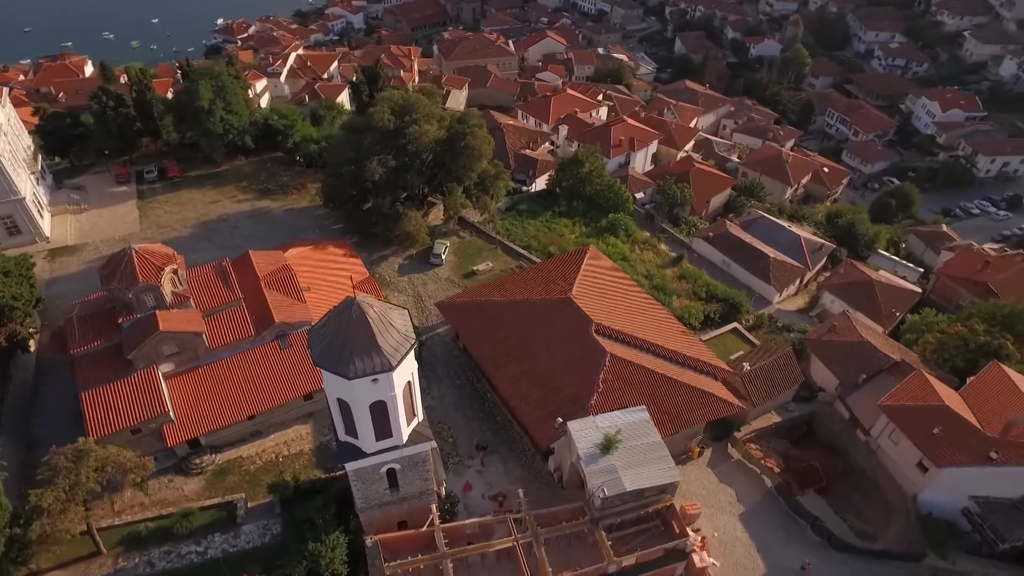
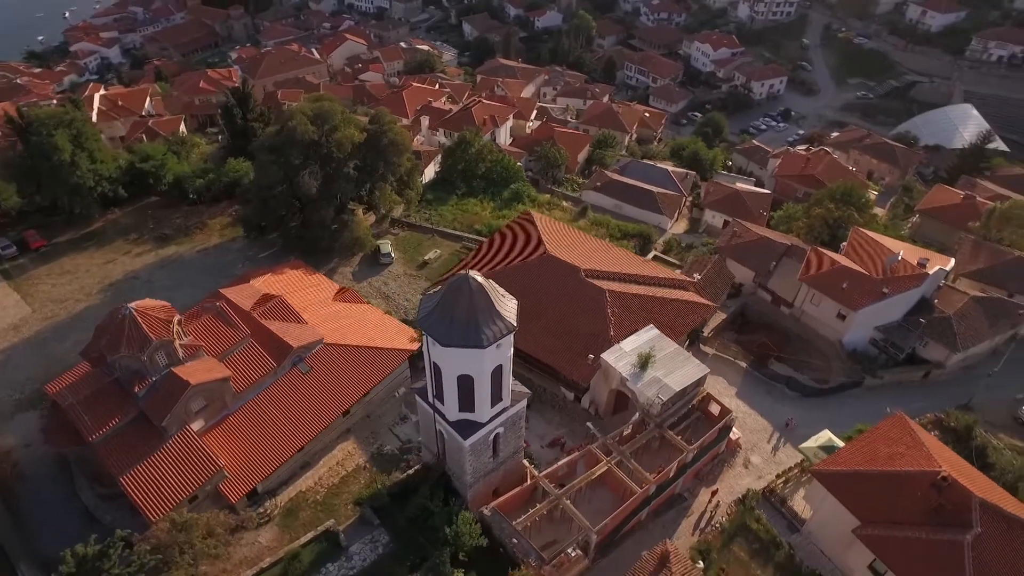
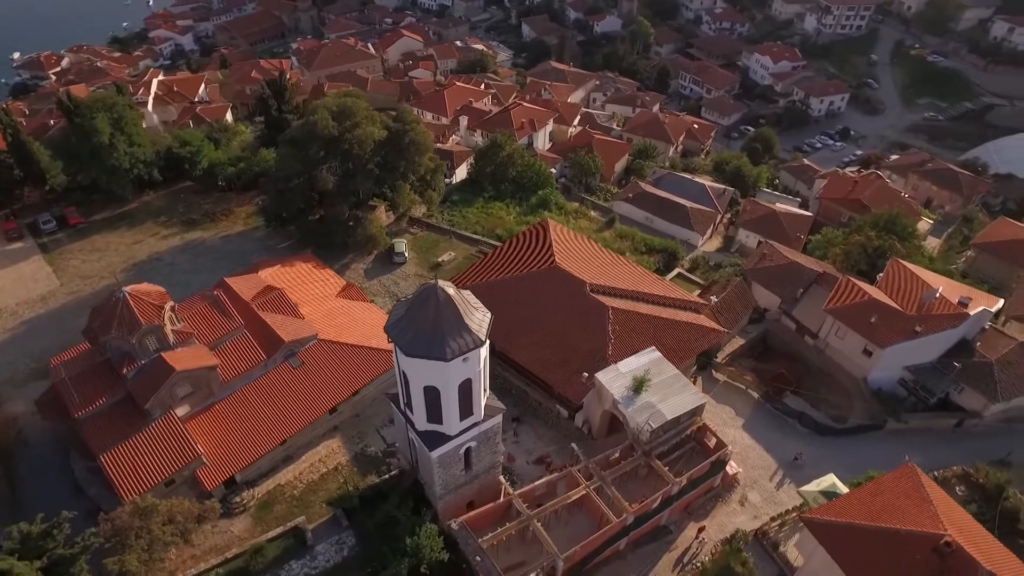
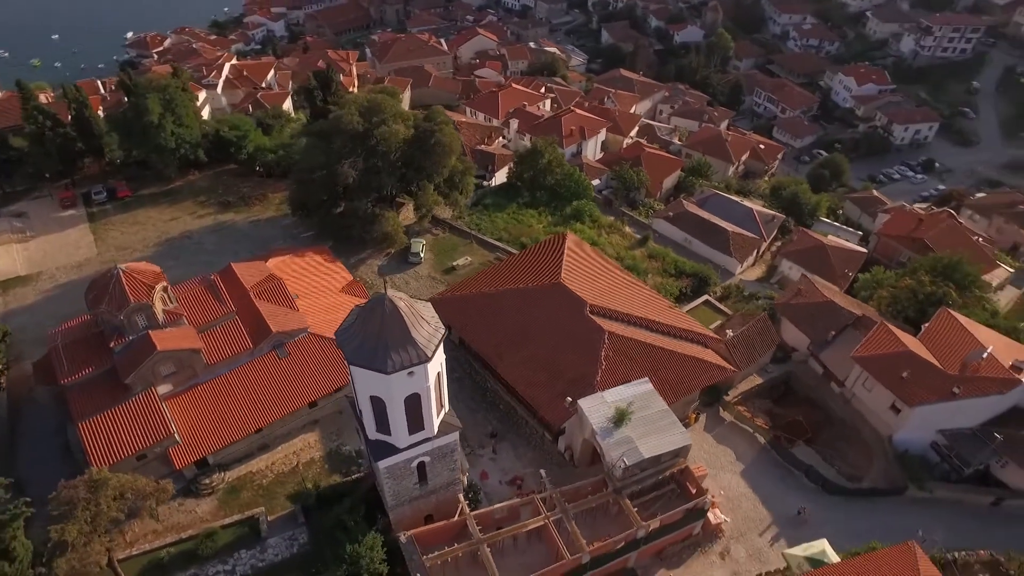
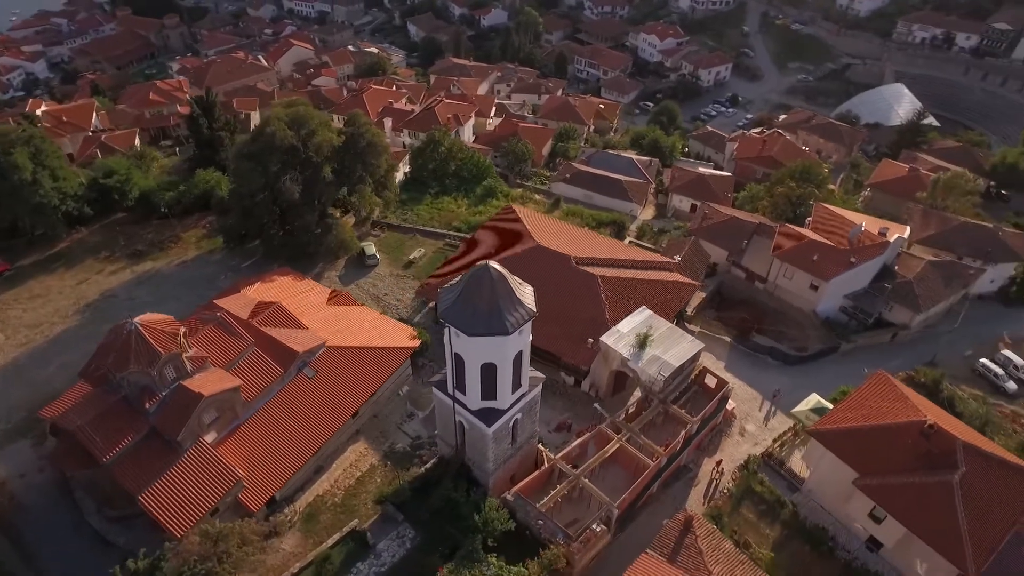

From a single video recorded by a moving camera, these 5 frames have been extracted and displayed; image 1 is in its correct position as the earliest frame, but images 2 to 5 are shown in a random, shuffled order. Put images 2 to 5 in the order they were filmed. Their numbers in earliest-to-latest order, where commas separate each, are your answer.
4, 3, 2, 5
